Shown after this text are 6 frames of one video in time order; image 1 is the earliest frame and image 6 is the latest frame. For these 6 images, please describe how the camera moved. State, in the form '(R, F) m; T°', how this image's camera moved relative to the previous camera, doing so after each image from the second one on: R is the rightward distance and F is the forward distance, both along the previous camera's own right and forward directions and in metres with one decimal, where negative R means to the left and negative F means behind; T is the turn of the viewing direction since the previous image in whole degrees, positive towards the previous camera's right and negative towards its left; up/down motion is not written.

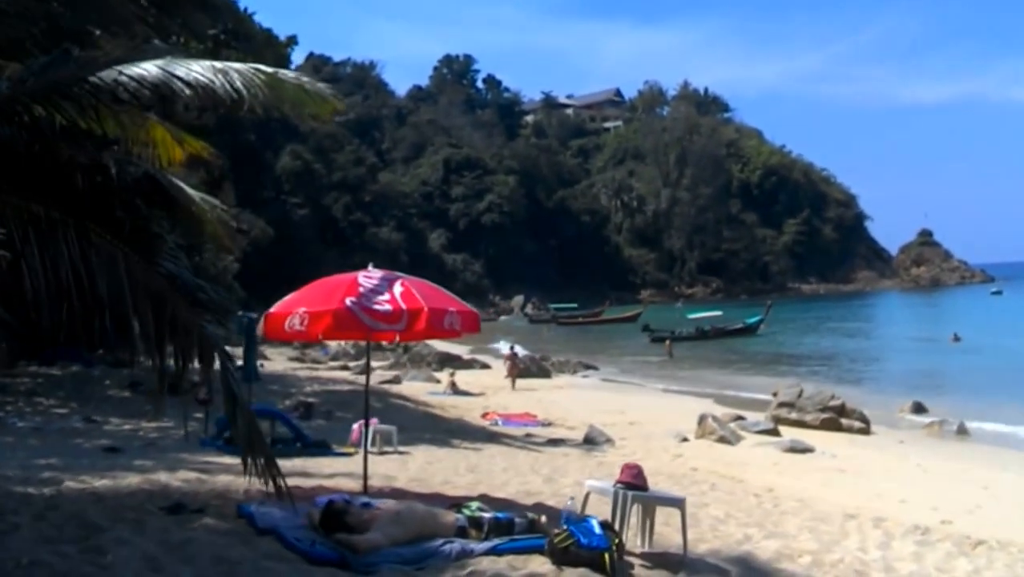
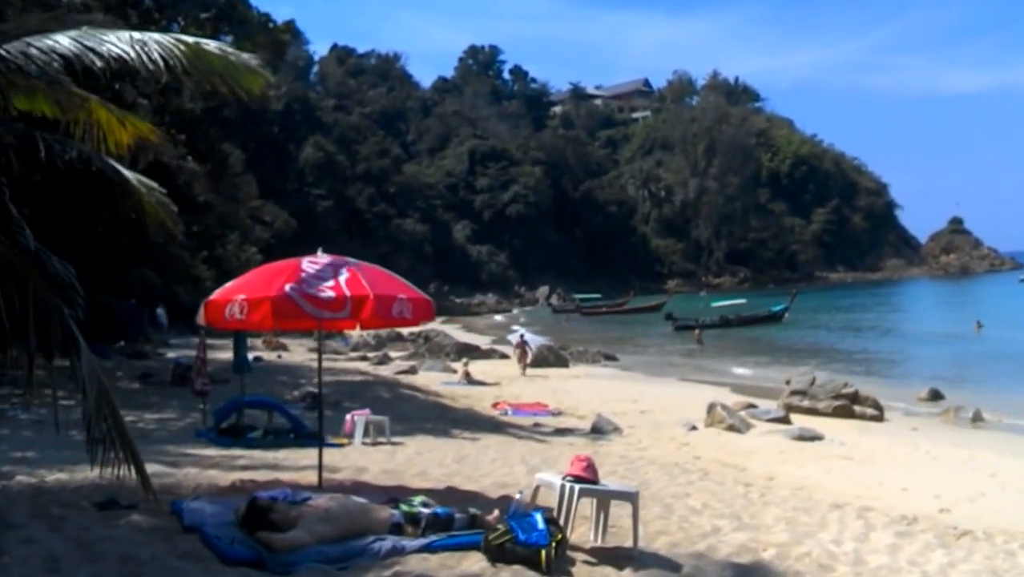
(+0.4, +0.3) m; -1°
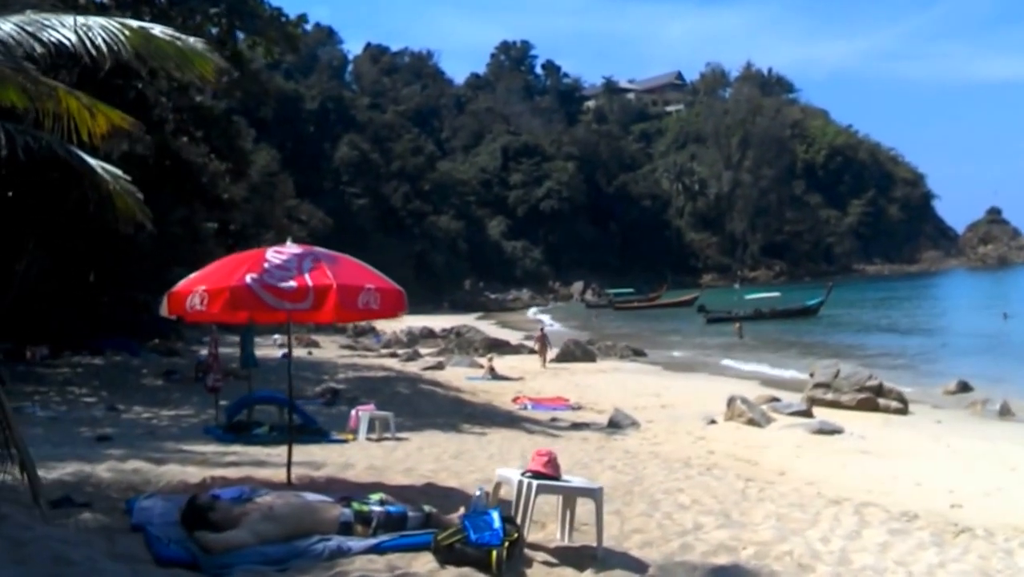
(+0.3, +0.3) m; -2°
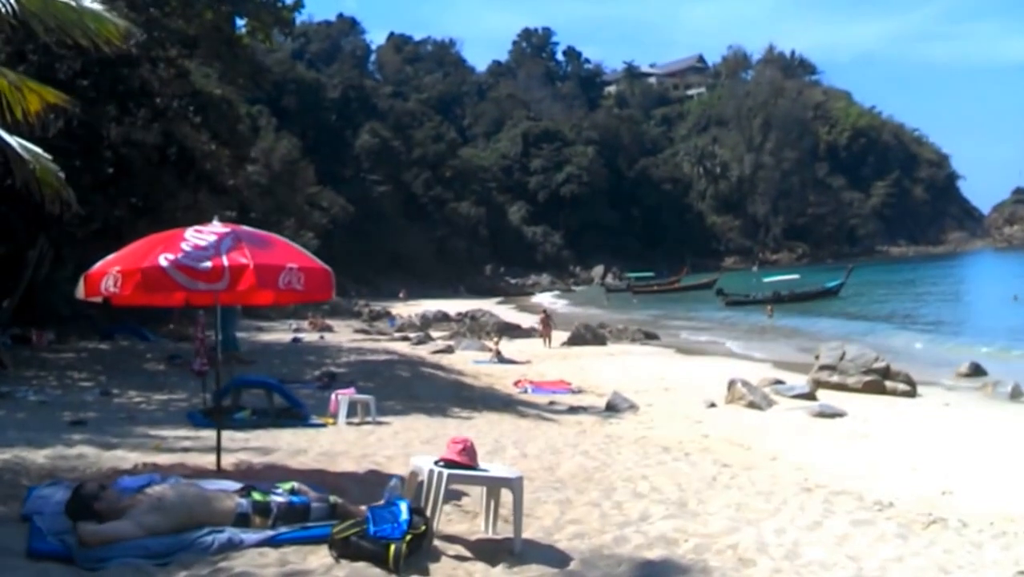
(+0.4, +0.4) m; -1°
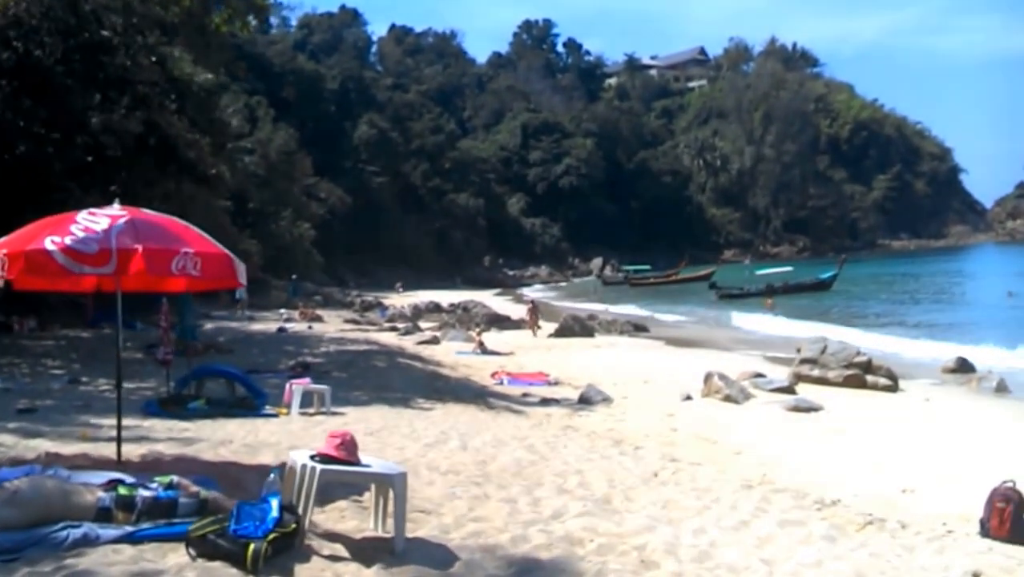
(+0.4, +0.3) m; 0°
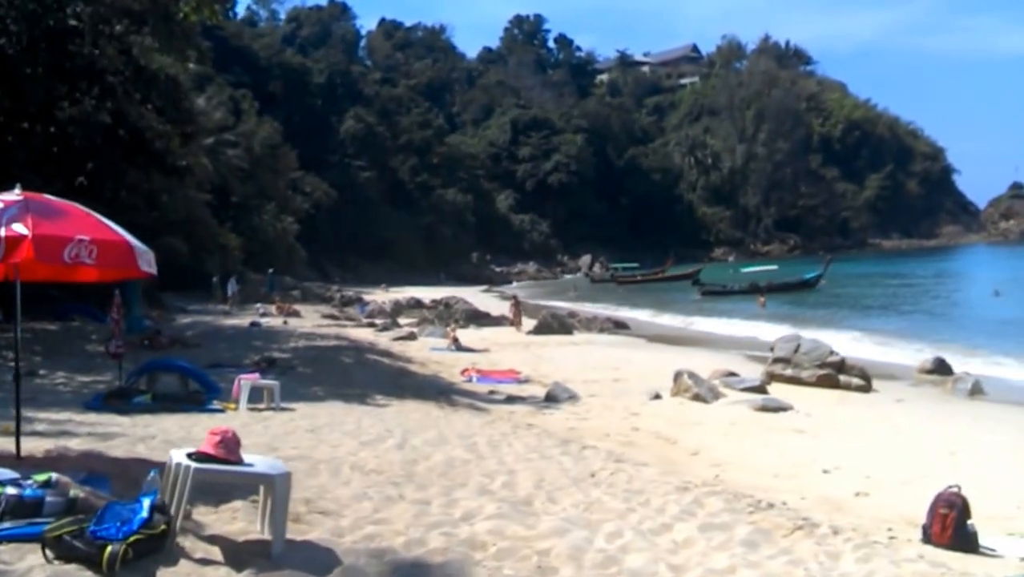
(+0.3, +0.2) m; +1°
